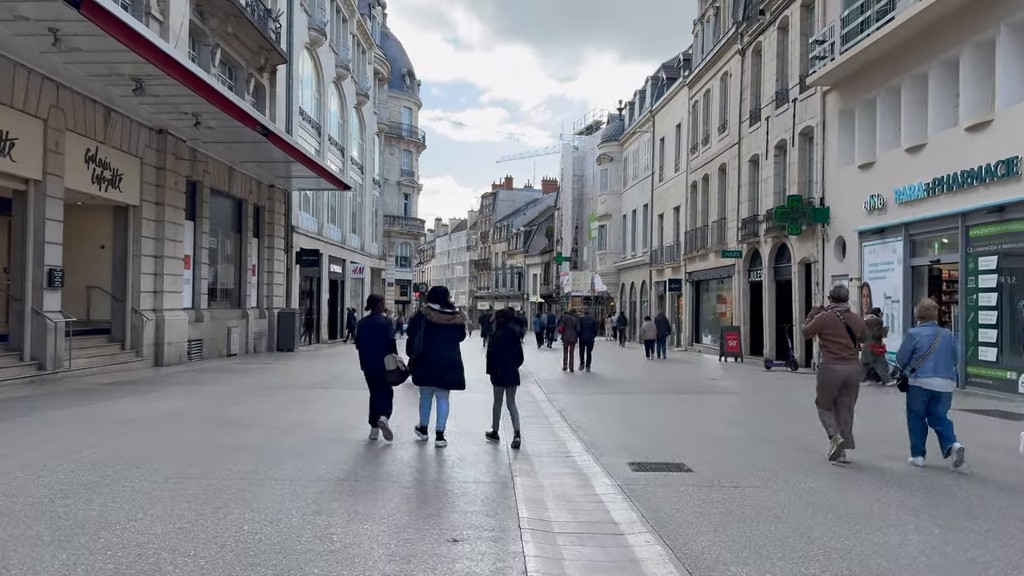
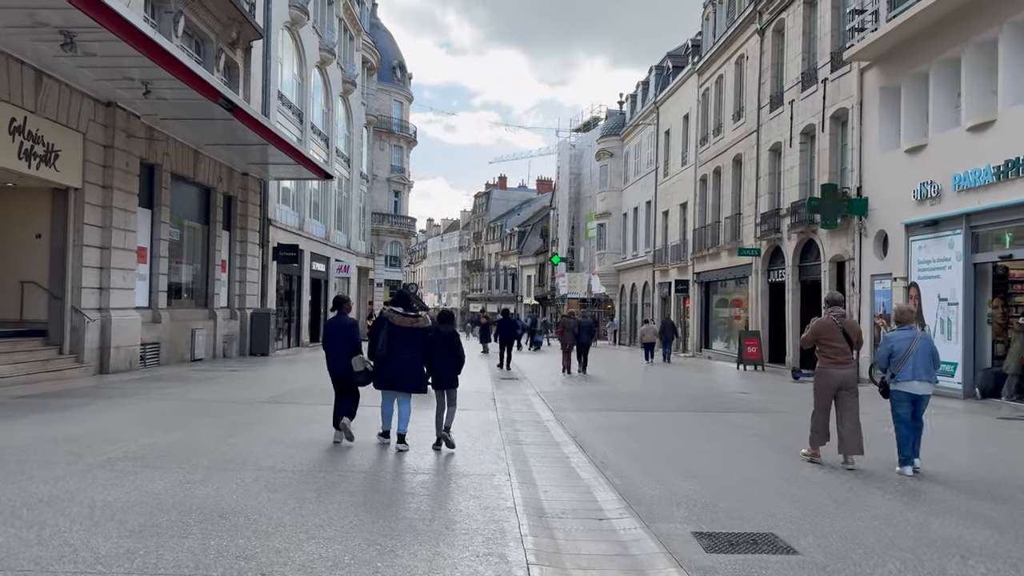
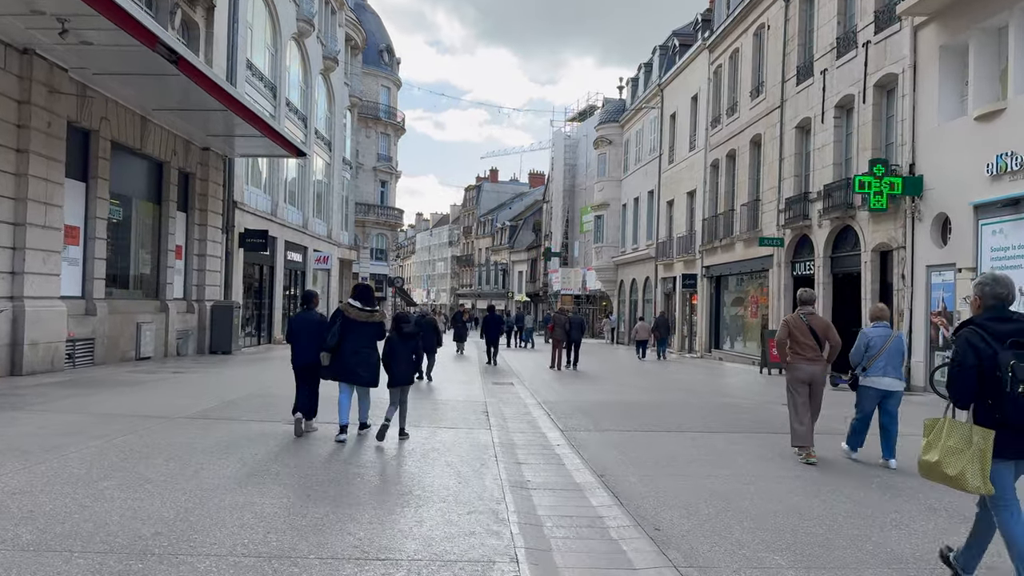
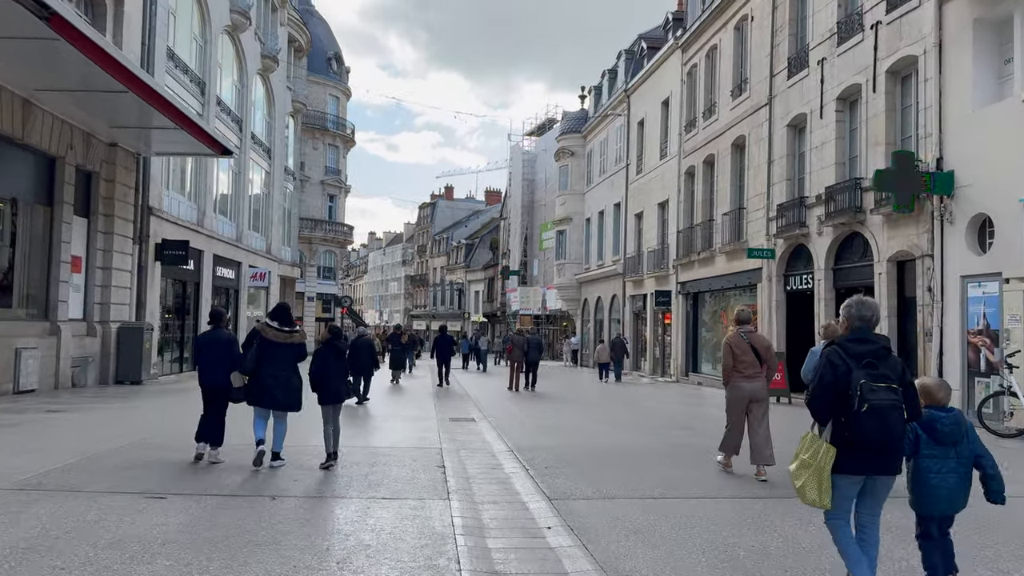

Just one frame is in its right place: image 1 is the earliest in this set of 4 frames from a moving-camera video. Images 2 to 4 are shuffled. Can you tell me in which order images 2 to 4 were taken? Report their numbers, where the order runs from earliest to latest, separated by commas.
2, 3, 4
